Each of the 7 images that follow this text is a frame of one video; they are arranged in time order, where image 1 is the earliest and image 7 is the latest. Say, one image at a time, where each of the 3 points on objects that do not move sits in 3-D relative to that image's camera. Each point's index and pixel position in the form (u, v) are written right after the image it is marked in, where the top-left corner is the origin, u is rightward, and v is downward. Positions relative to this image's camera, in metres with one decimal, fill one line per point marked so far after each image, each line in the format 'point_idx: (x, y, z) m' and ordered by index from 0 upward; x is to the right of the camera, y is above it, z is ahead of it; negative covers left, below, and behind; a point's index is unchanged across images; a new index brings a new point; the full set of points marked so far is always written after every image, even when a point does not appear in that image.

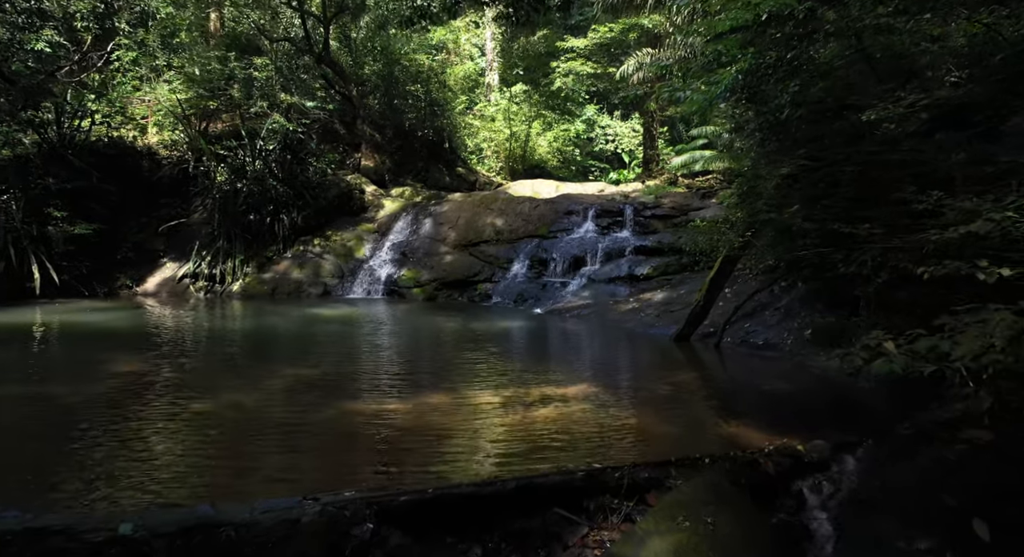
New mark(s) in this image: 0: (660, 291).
0: (+2.6, -0.2, +12.2) m
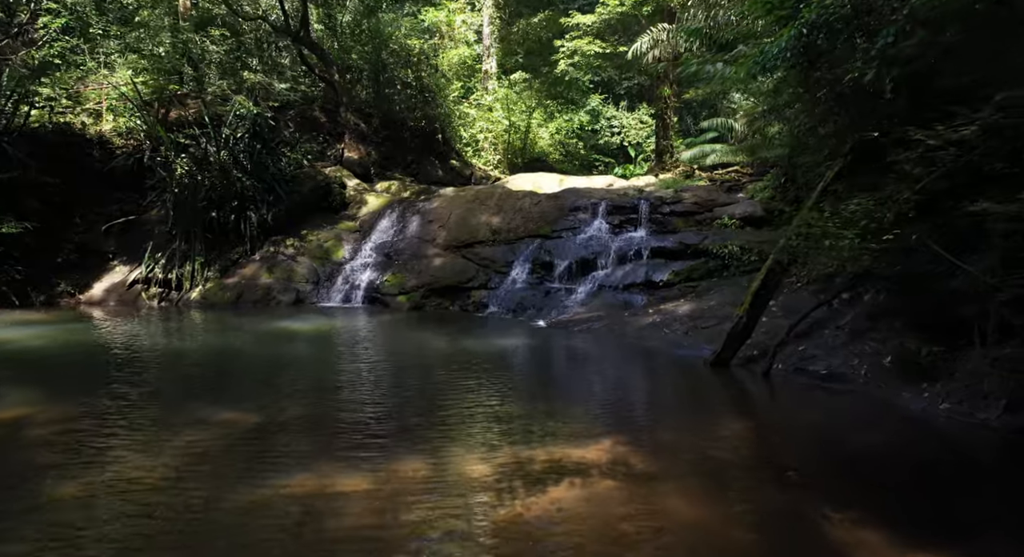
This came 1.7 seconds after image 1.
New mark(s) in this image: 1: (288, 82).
0: (+2.5, -0.4, +10.3) m
1: (-5.7, +5.0, +17.8) m
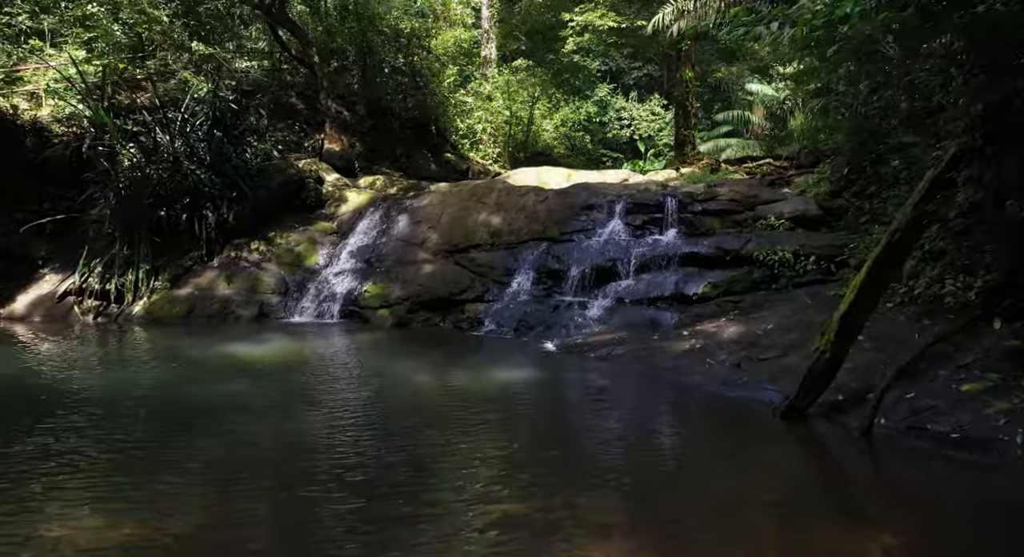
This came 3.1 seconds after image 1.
0: (+2.6, -0.5, +8.3) m
1: (-5.7, +4.8, +15.8) m
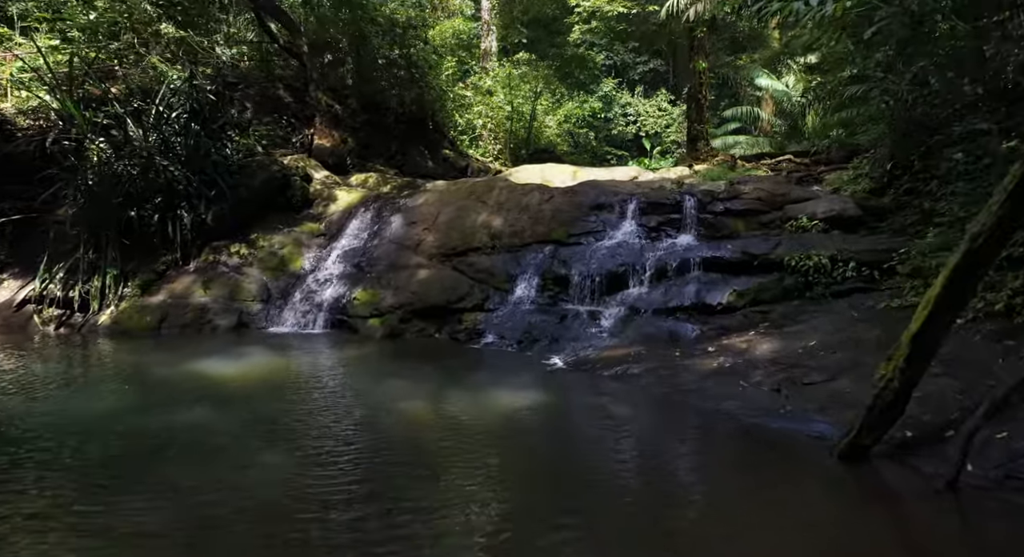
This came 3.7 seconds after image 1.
0: (+2.6, -0.6, +7.3) m
1: (-5.6, +4.7, +14.8) m
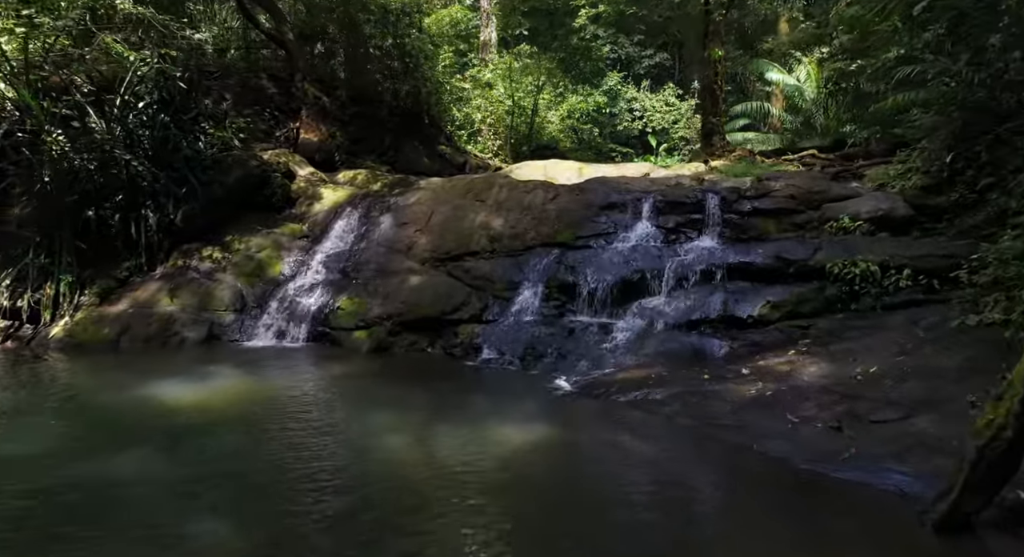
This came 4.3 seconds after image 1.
0: (+2.6, -0.7, +6.2) m
1: (-5.6, +4.6, +13.7) m
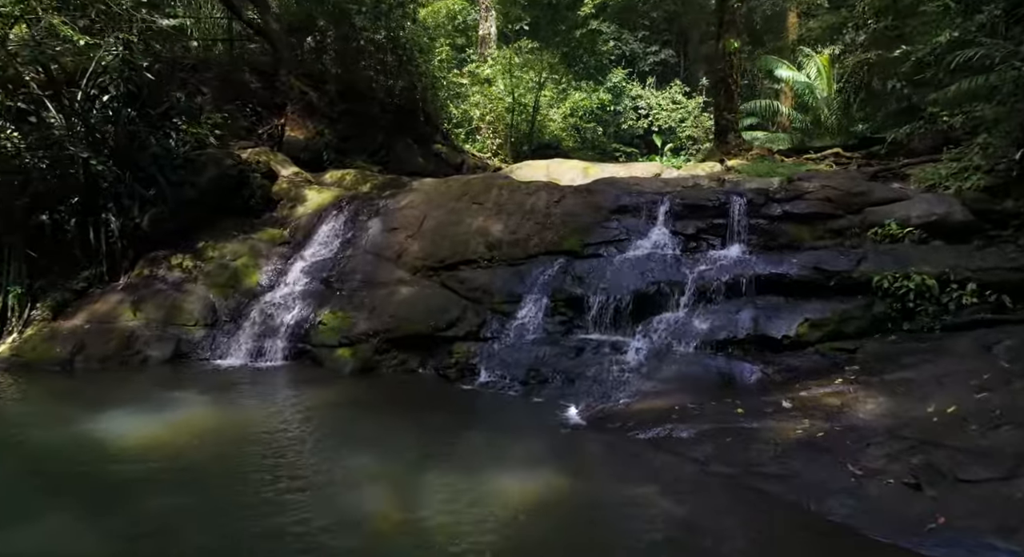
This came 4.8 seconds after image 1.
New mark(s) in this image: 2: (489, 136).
0: (+2.6, -0.8, +5.3) m
1: (-5.6, +4.5, +12.8) m
2: (-0.6, +3.6, +18.0) m
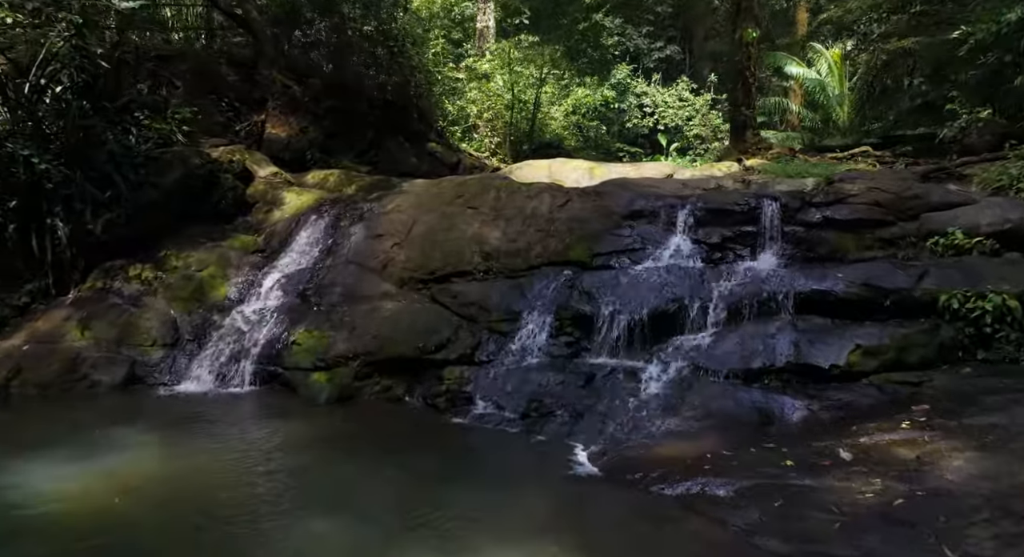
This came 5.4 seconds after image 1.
0: (+2.6, -1.0, +4.3) m
1: (-5.6, +4.3, +11.7) m
2: (-0.6, +3.4, +17.0) m
